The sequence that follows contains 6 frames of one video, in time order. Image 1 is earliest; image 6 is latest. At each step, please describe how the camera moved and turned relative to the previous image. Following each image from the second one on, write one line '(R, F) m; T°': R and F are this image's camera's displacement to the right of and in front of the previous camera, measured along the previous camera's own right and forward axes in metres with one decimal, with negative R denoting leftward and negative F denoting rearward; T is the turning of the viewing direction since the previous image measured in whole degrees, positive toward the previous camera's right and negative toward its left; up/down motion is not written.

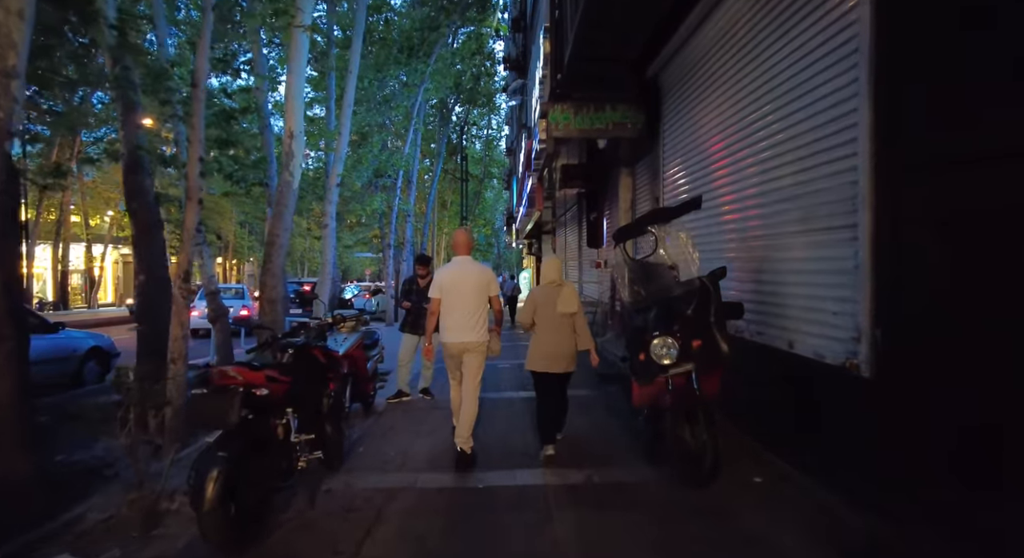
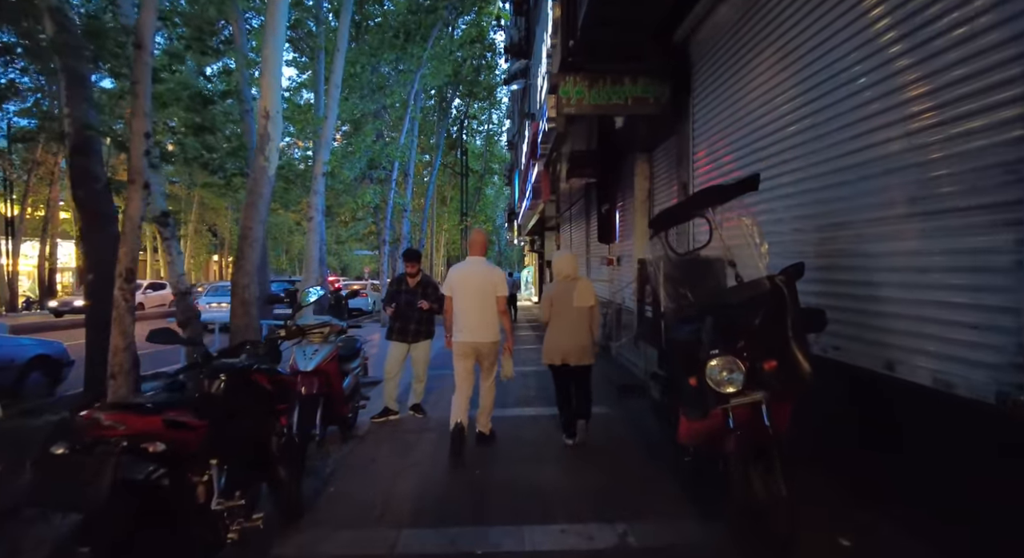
(-0.1, +1.1) m; 0°
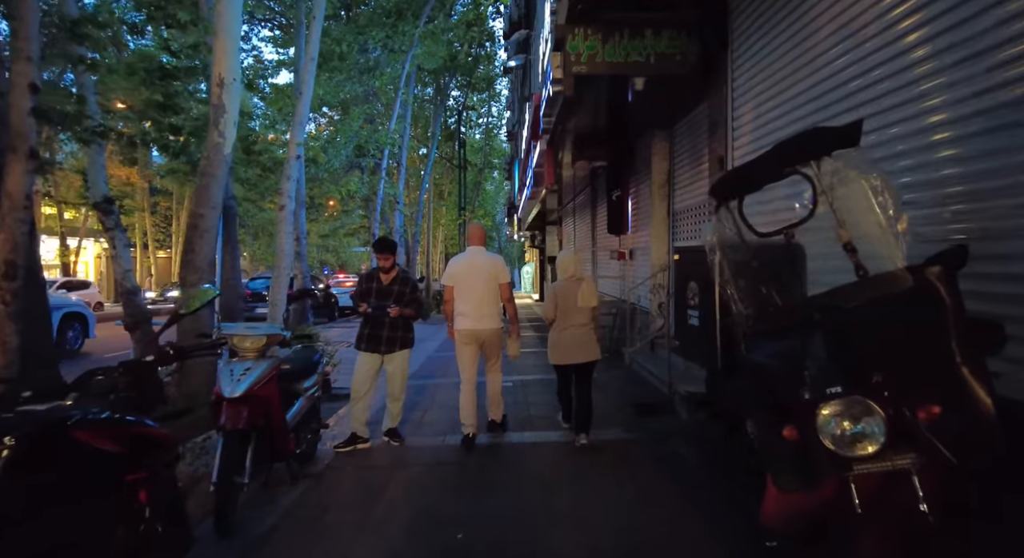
(0.0, +1.3) m; 0°
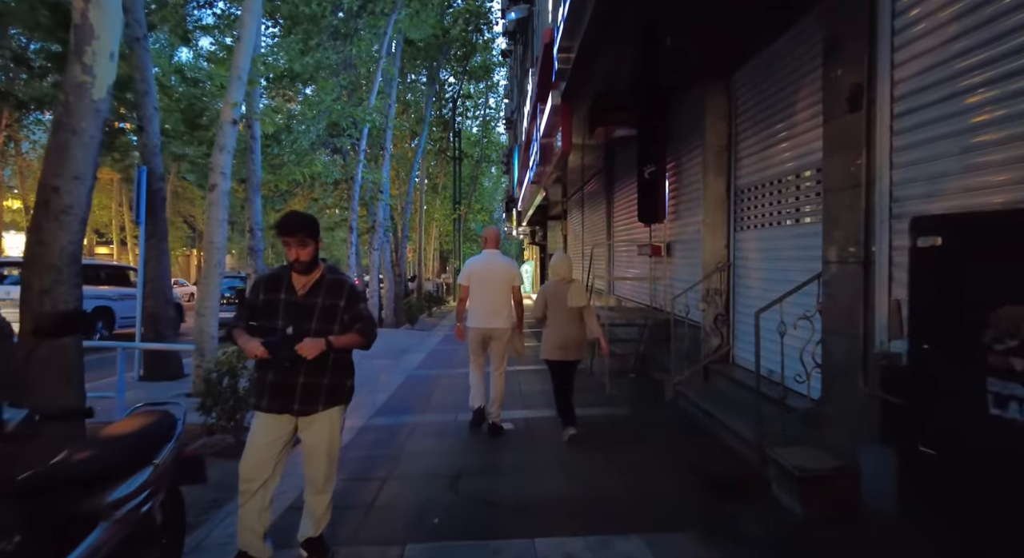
(0.0, +2.3) m; 0°
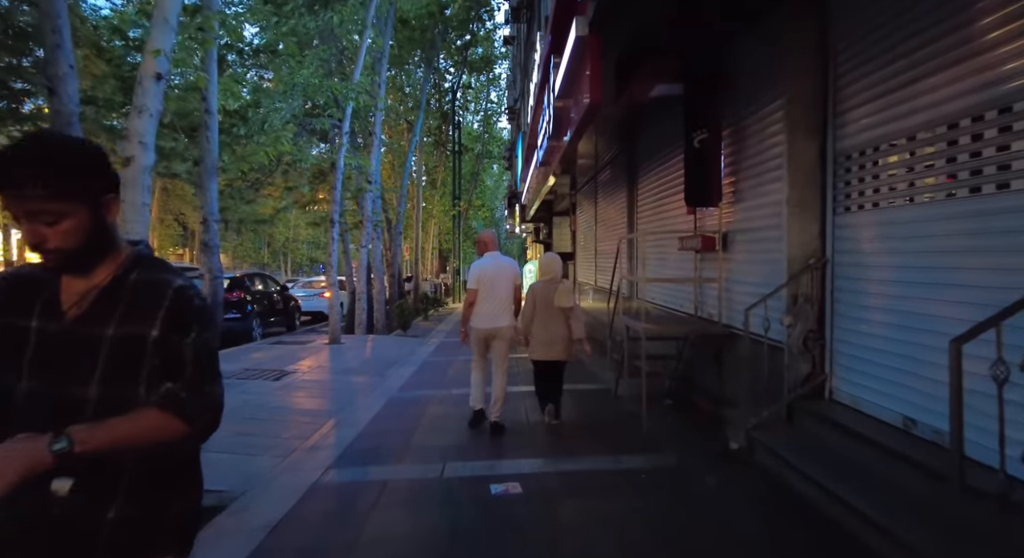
(0.0, +1.8) m; 0°
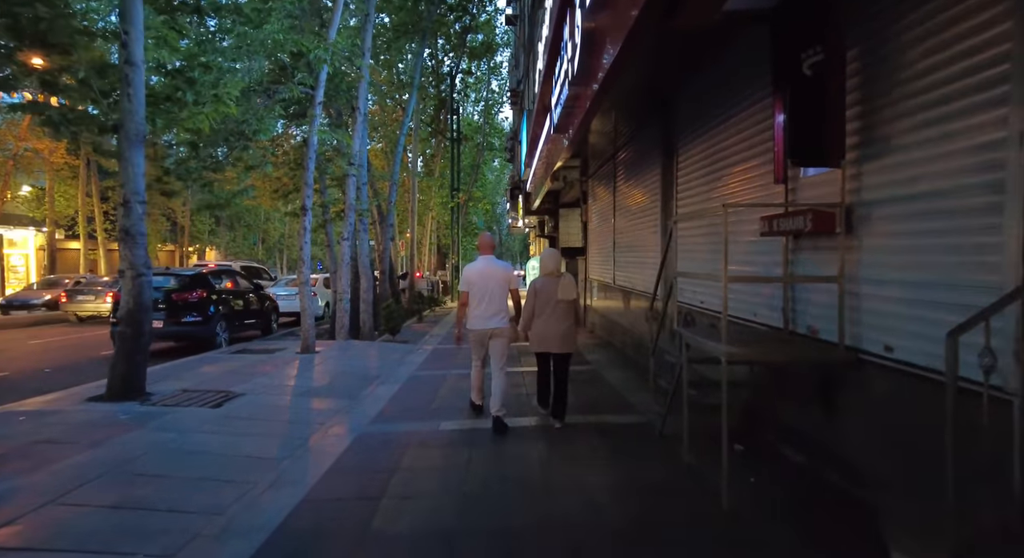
(-0.1, +2.0) m; 0°
